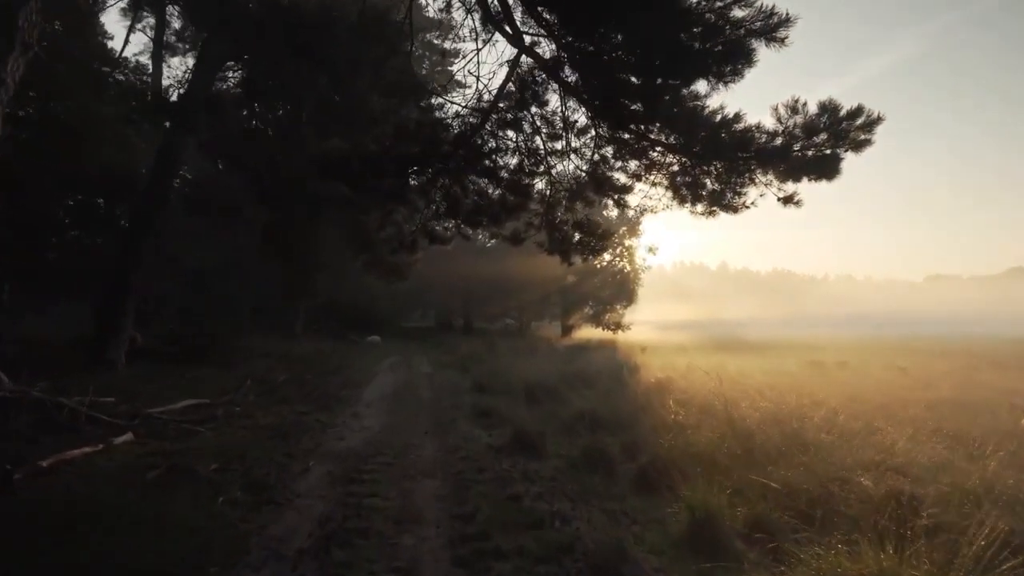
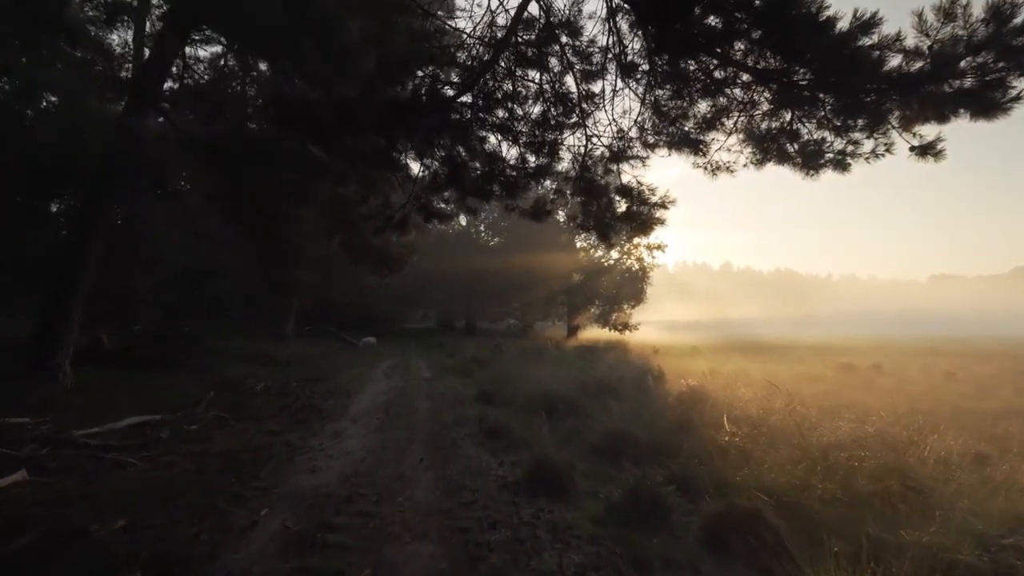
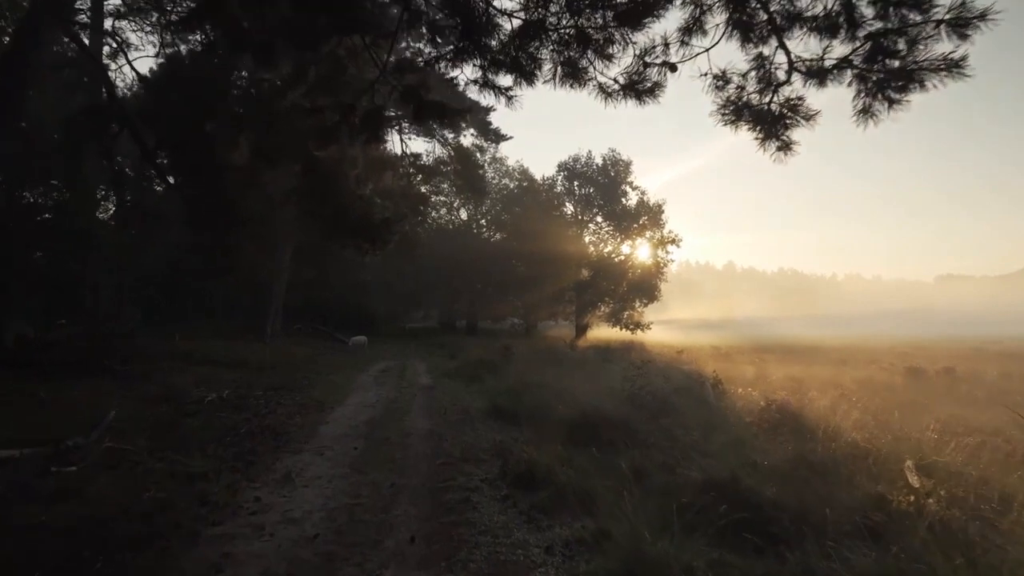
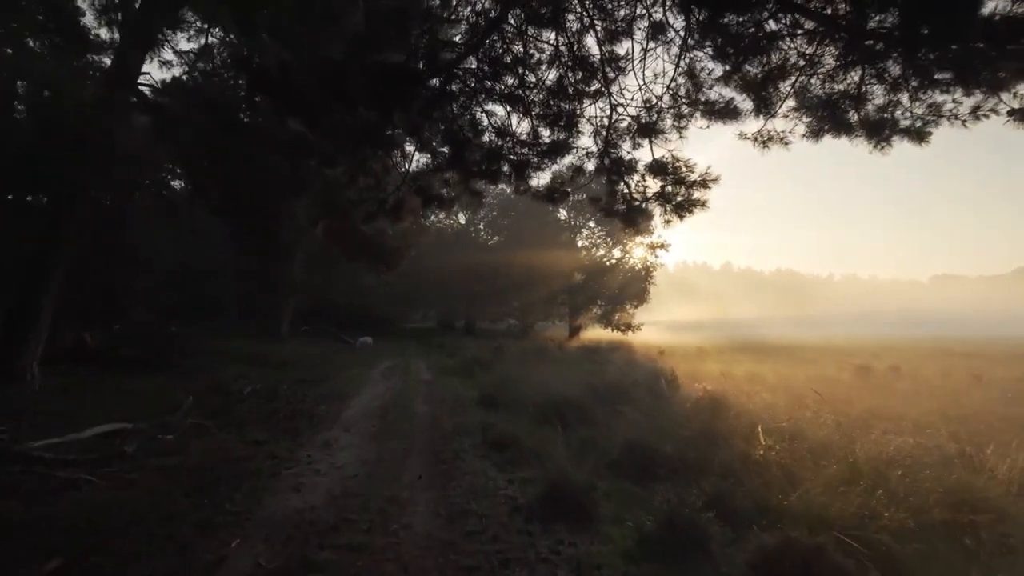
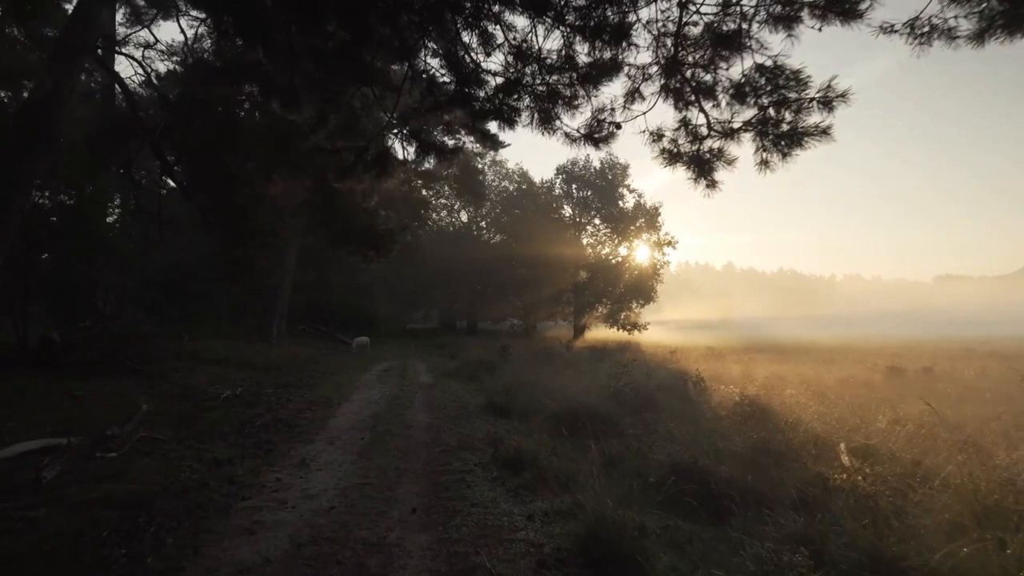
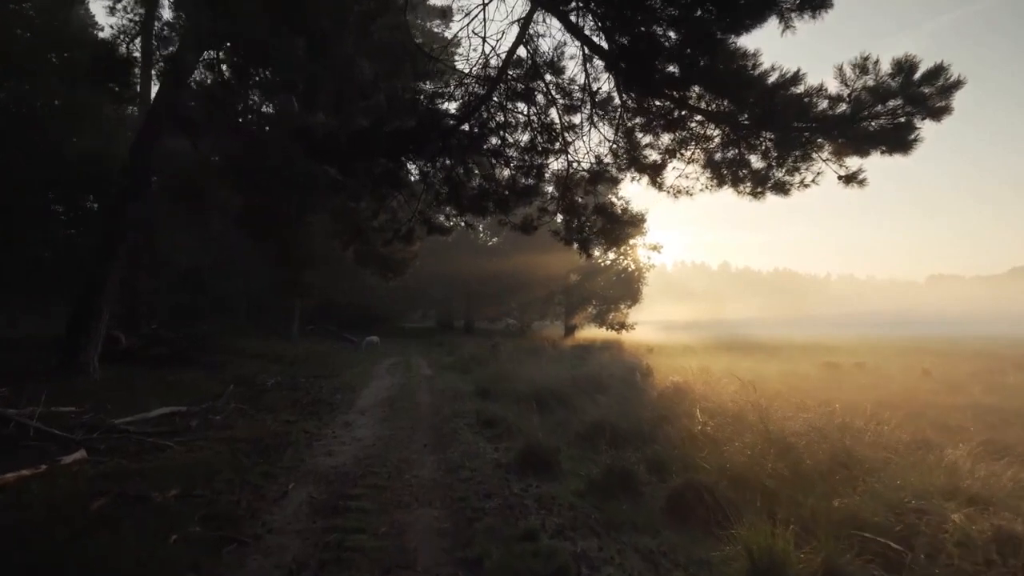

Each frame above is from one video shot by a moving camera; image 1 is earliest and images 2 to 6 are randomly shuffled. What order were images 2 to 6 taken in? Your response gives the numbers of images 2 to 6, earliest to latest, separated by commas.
6, 2, 4, 5, 3
